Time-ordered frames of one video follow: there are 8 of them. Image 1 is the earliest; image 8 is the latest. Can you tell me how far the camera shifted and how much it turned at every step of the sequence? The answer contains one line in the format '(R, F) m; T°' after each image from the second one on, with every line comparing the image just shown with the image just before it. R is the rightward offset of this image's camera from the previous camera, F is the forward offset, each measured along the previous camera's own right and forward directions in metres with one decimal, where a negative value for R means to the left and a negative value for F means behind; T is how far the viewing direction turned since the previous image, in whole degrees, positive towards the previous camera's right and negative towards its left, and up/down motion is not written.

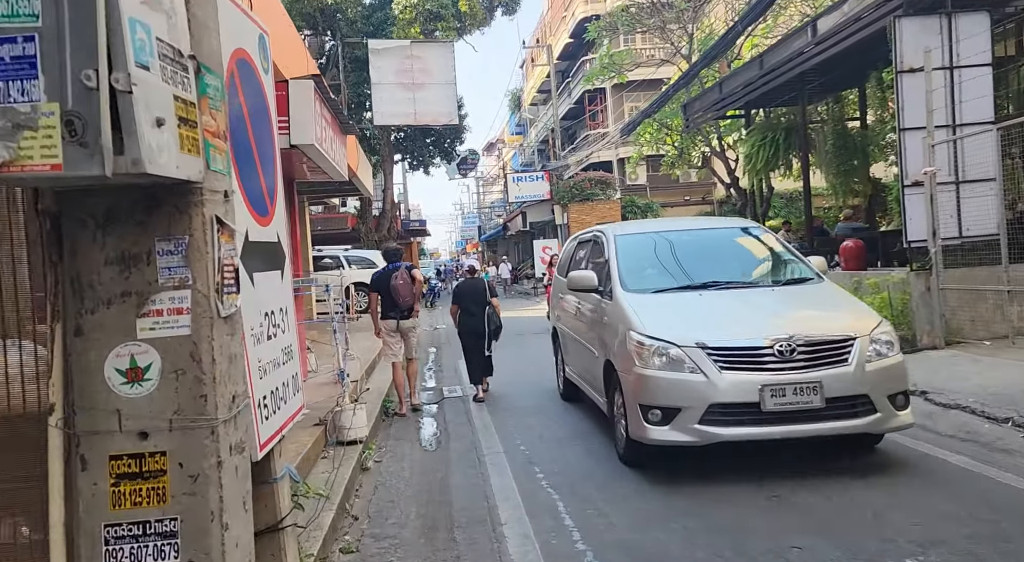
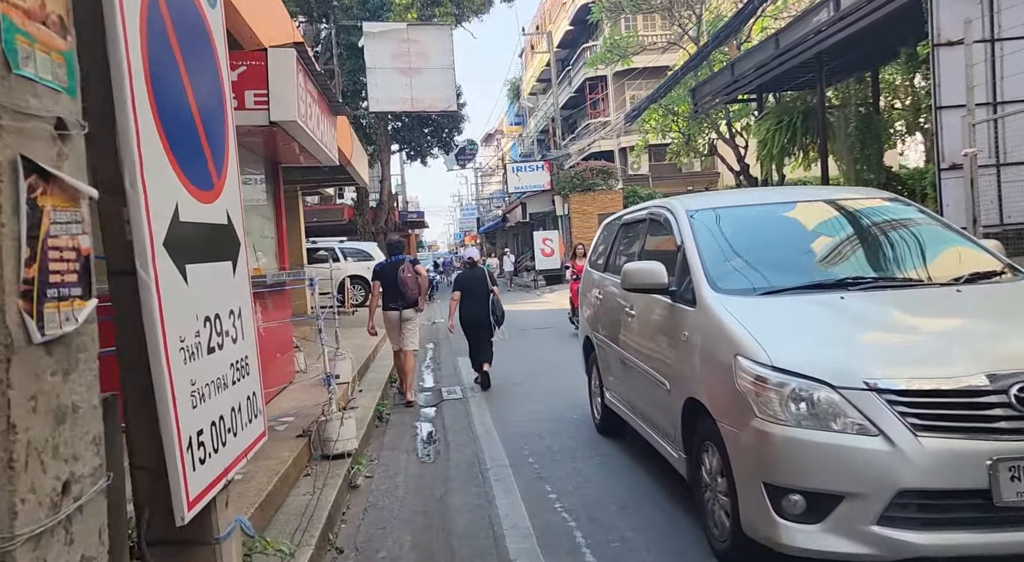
(-0.1, +0.7) m; 0°
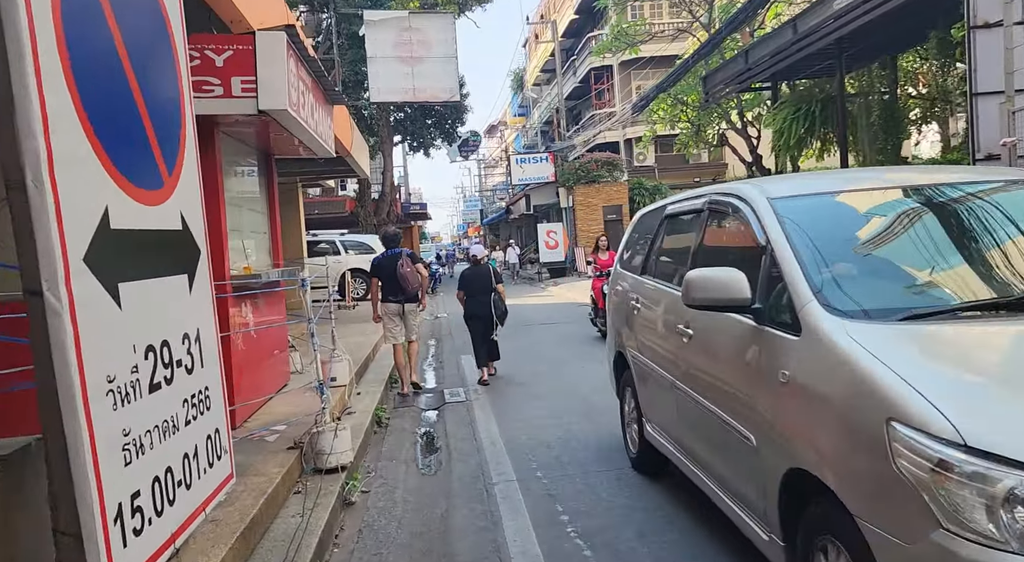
(0.0, +0.4) m; 0°
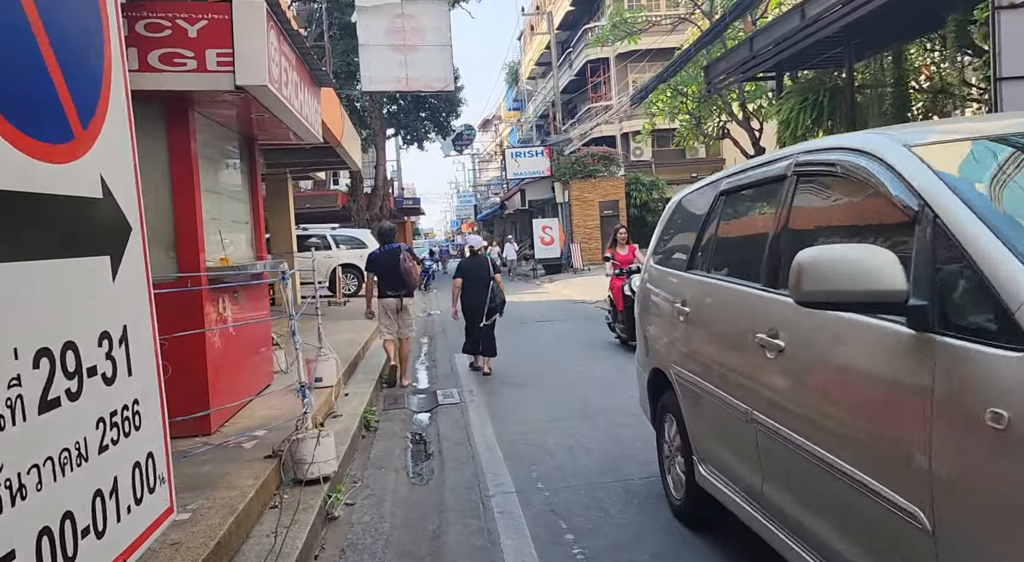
(0.0, +0.4) m; 0°
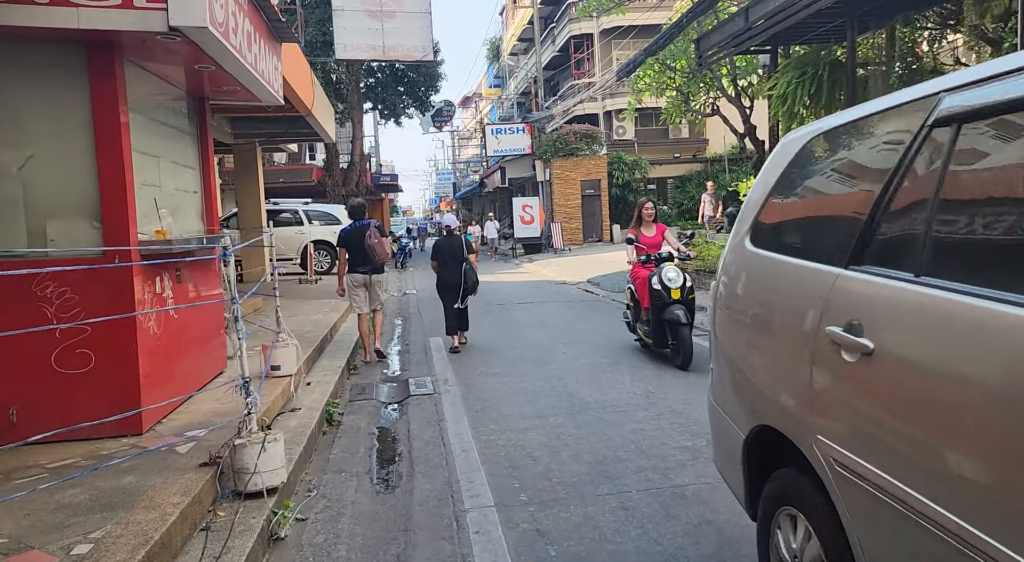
(0.0, +0.7) m; +2°
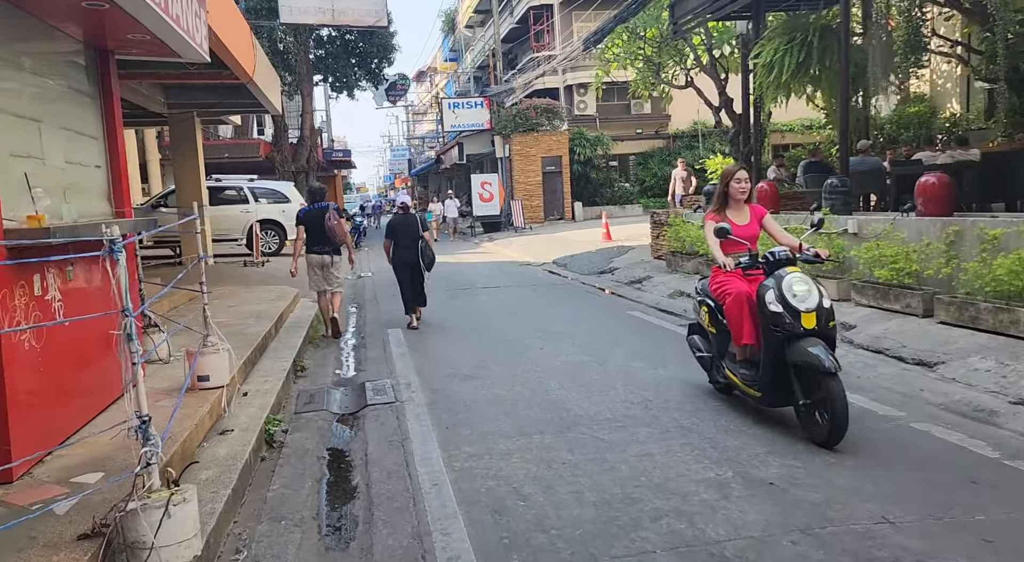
(-0.1, +1.0) m; +3°
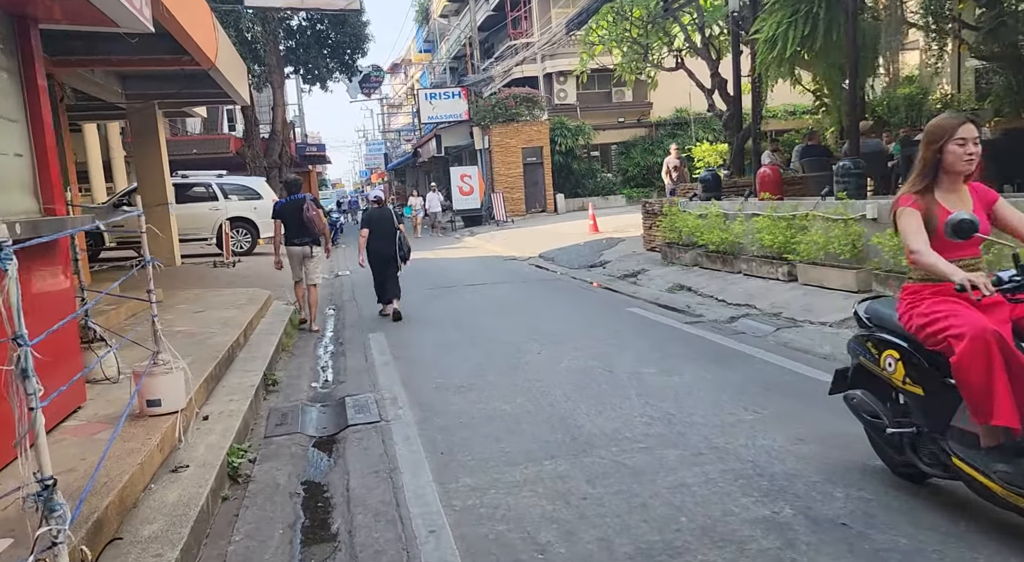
(-0.1, +0.7) m; +2°
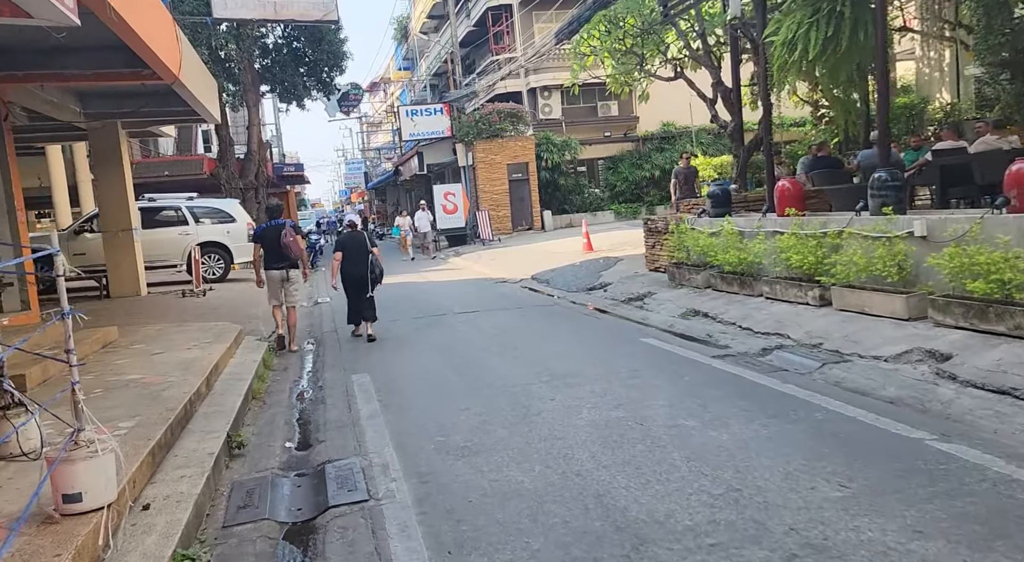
(-0.2, +1.0) m; +1°
